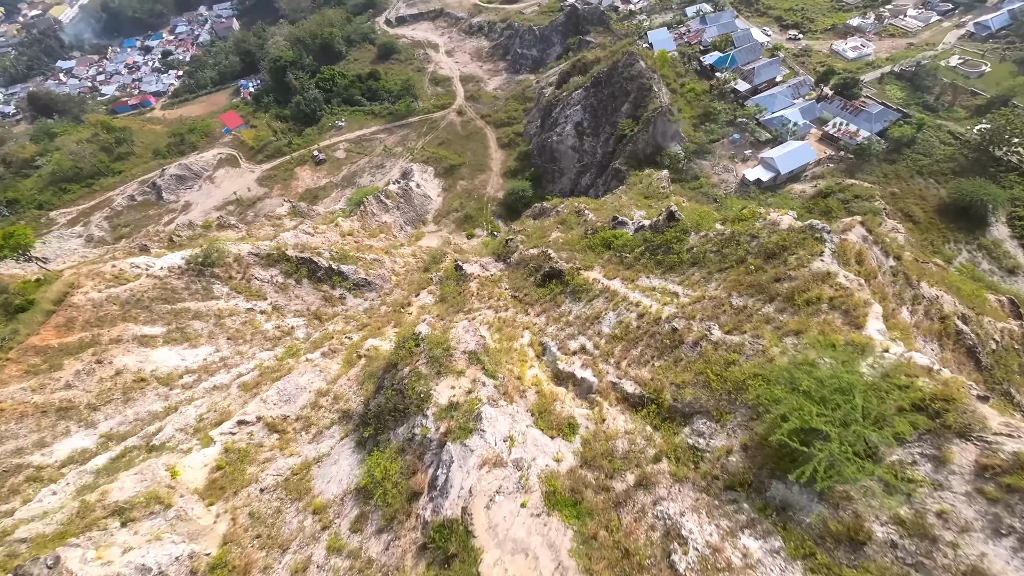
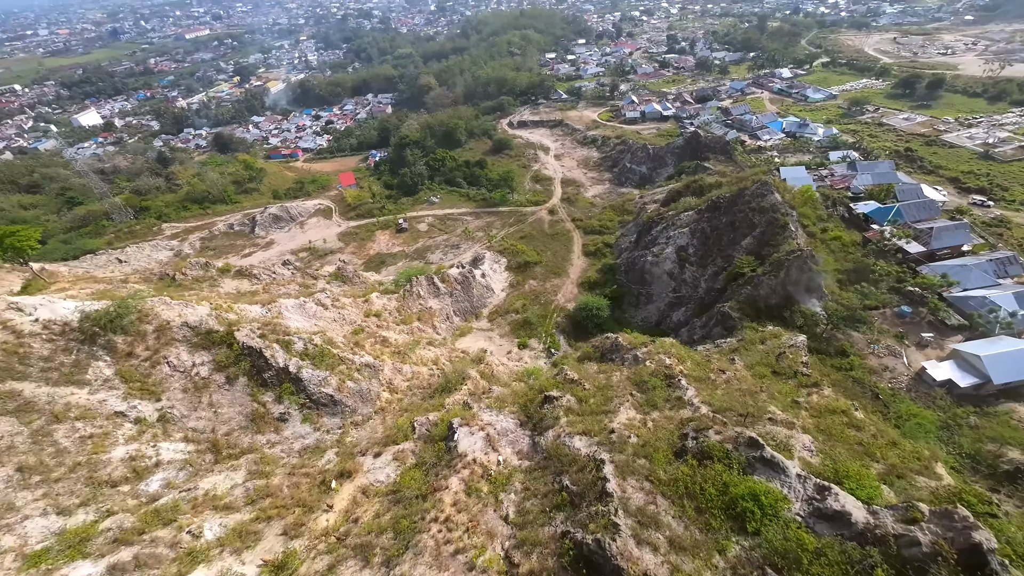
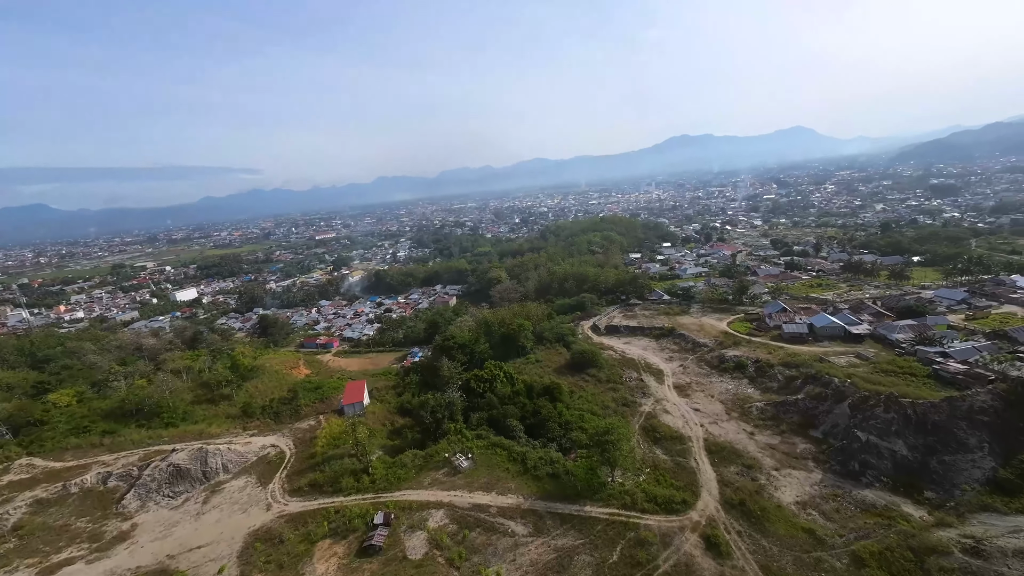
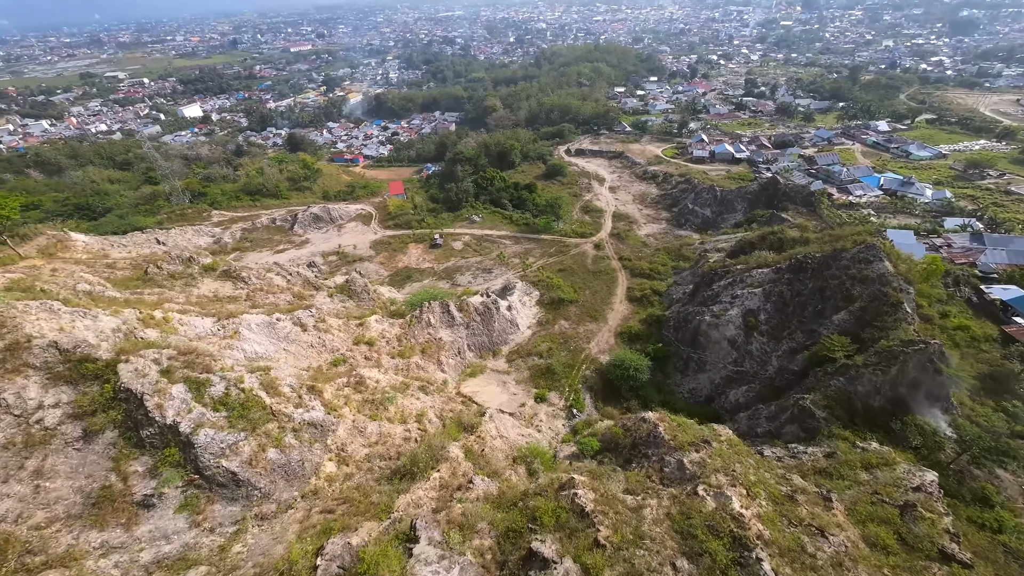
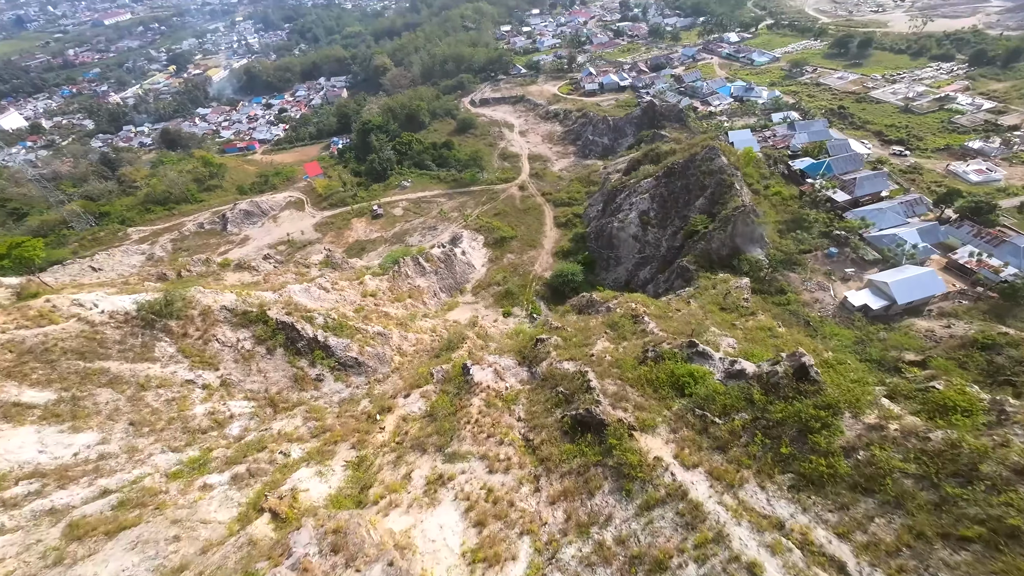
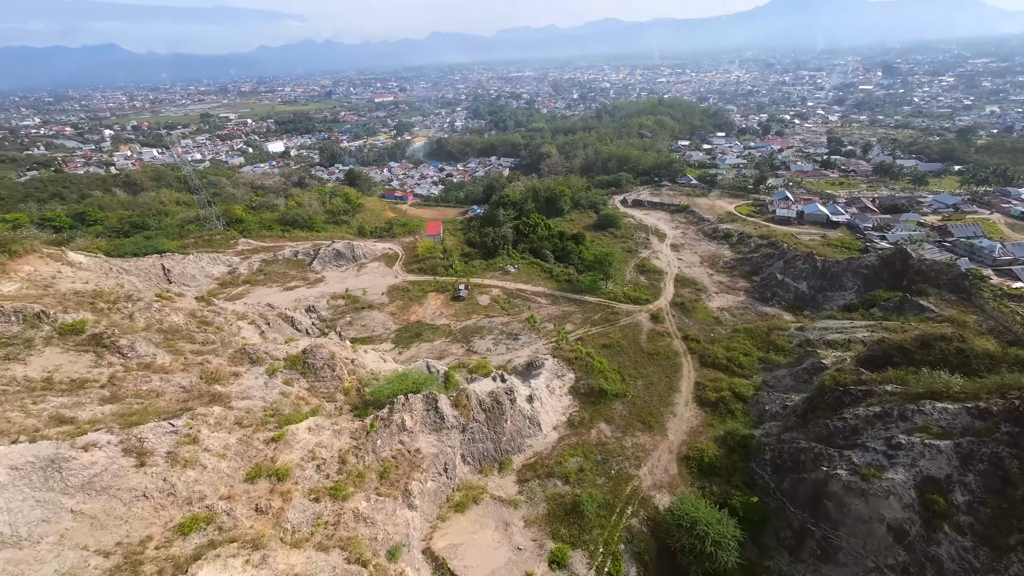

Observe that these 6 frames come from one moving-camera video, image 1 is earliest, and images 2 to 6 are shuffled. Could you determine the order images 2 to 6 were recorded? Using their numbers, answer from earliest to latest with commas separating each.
5, 2, 4, 6, 3
